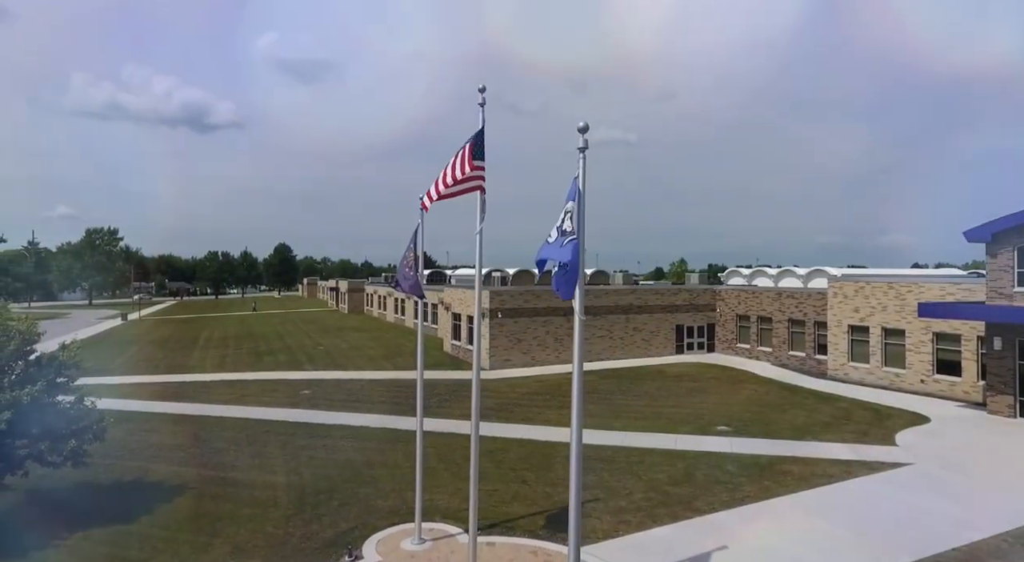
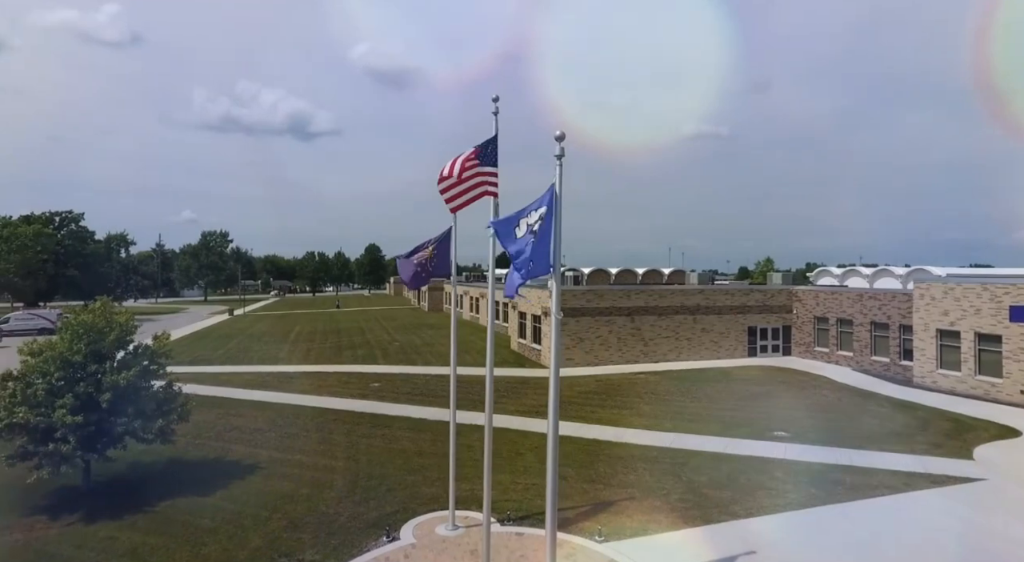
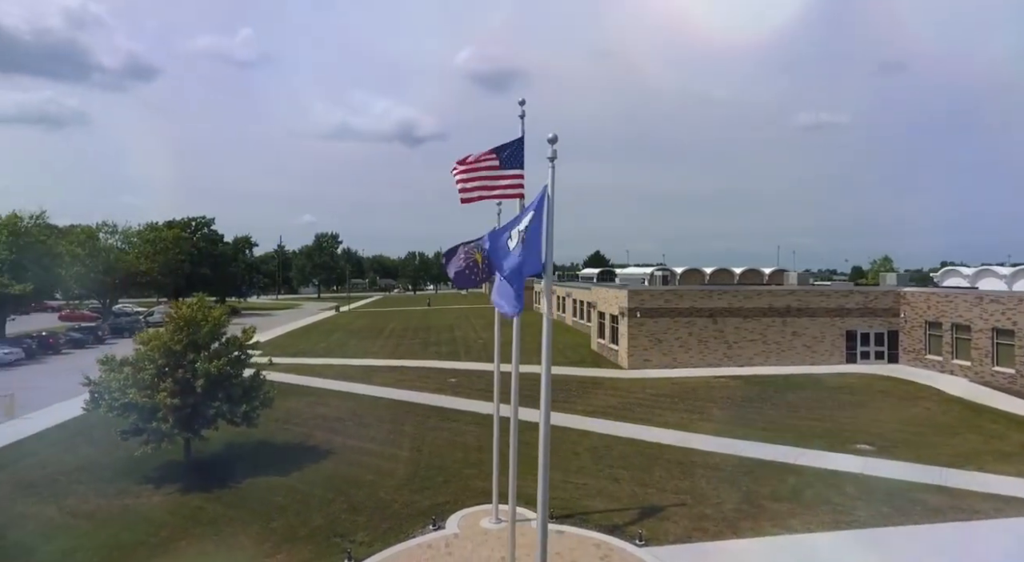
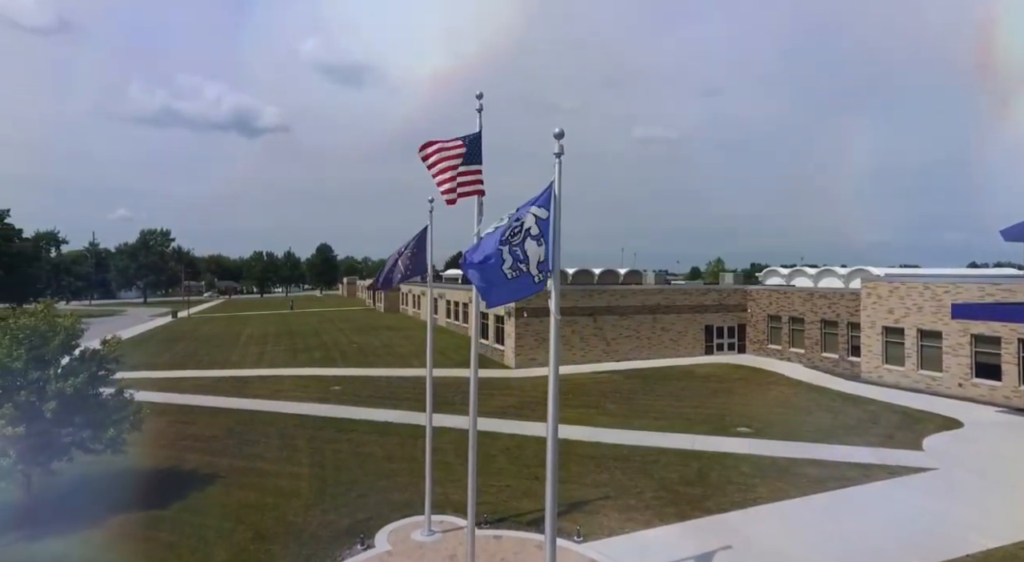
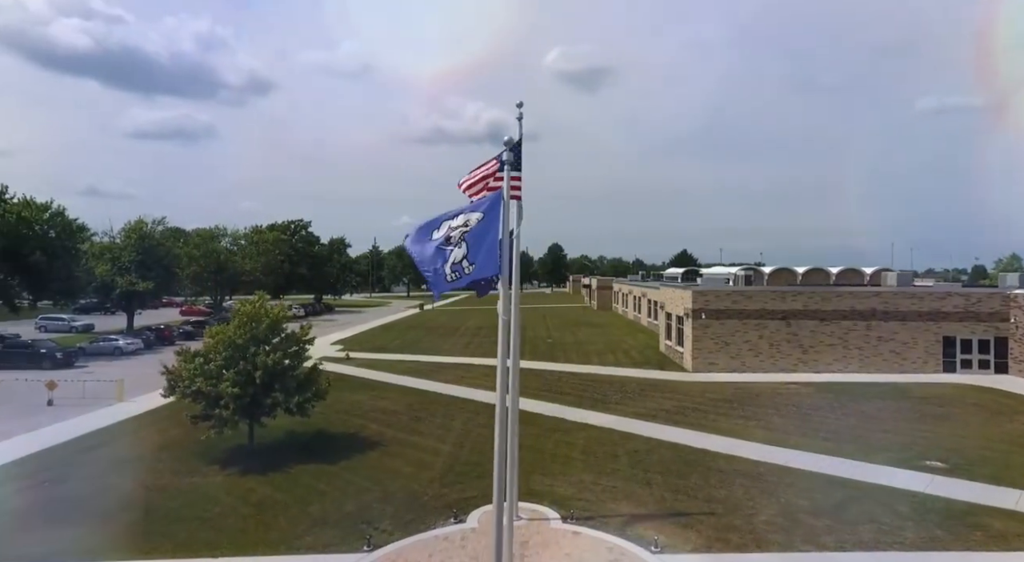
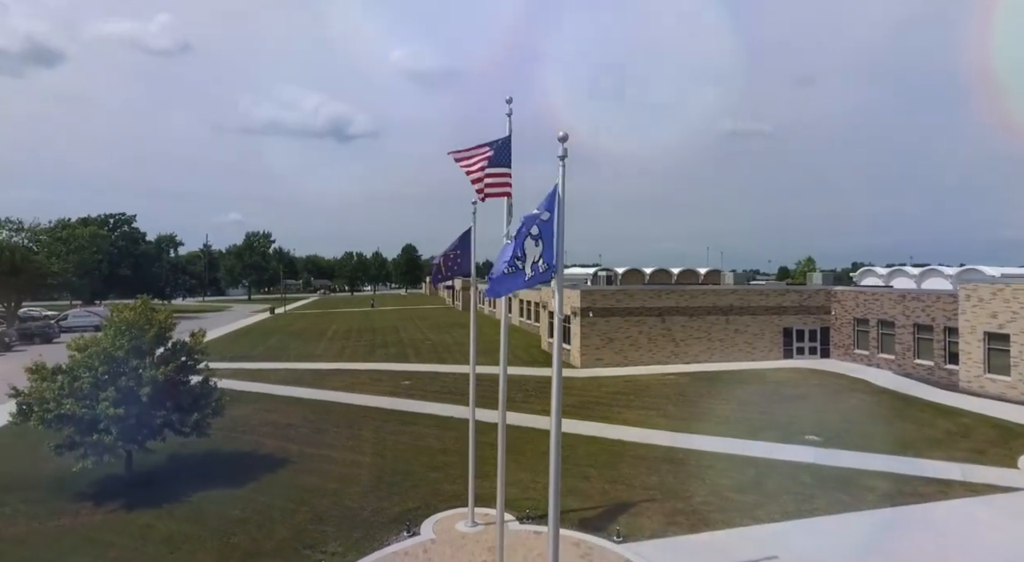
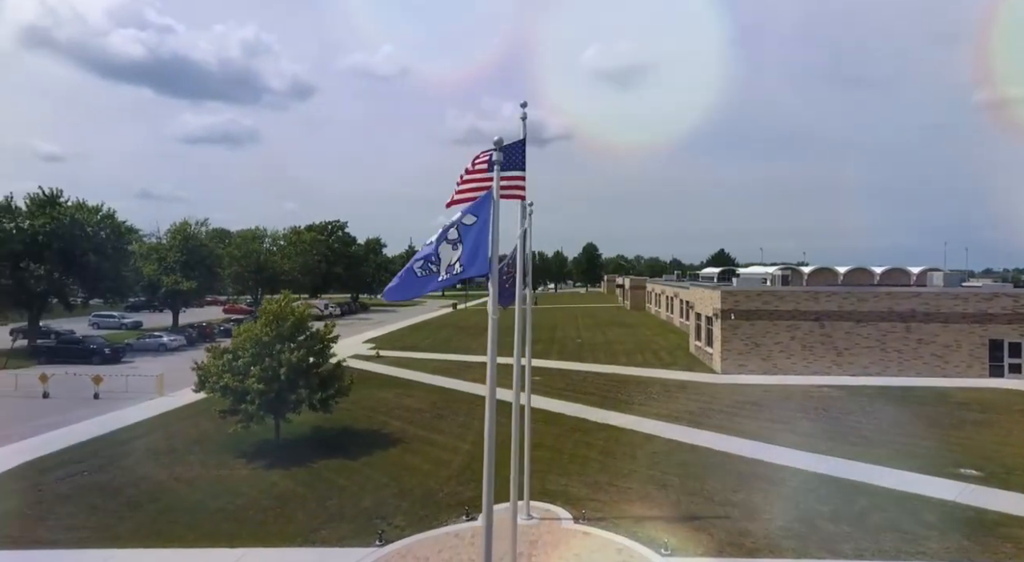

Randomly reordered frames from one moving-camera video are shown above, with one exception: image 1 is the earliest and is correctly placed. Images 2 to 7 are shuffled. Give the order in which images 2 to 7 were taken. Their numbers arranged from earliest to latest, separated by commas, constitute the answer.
4, 2, 6, 3, 5, 7
